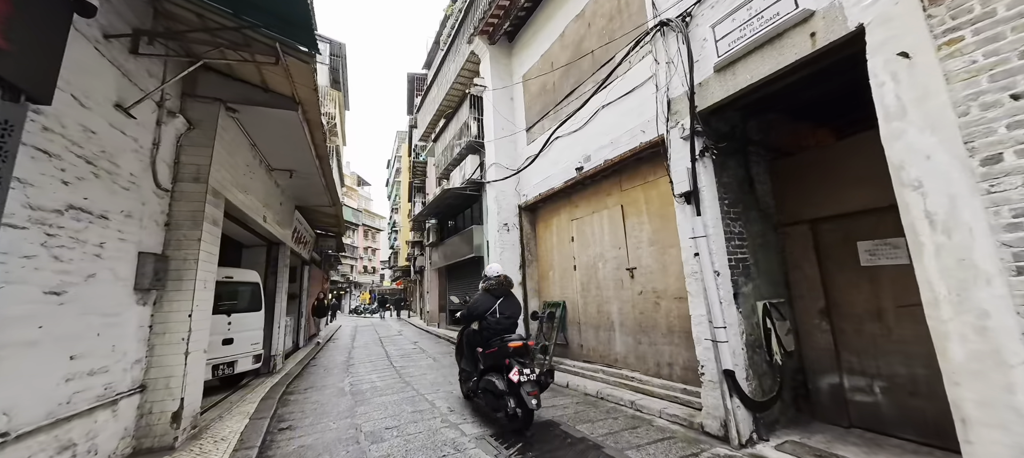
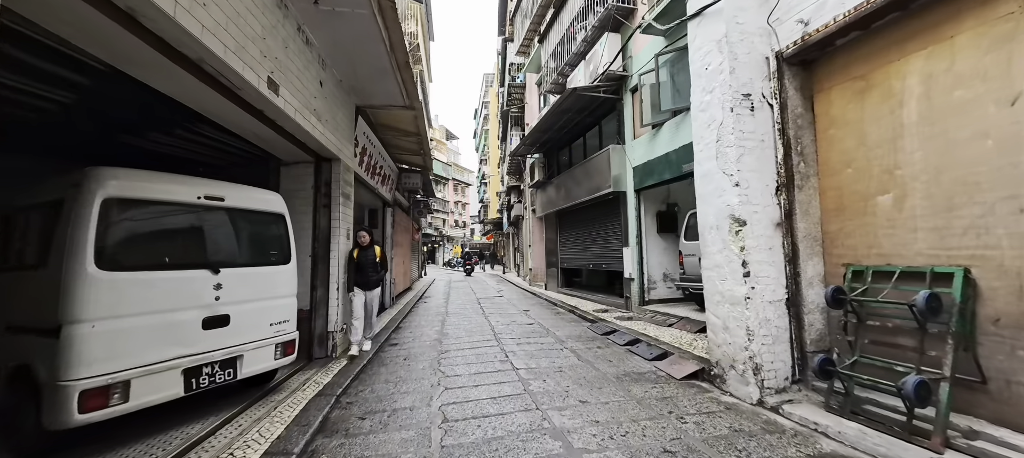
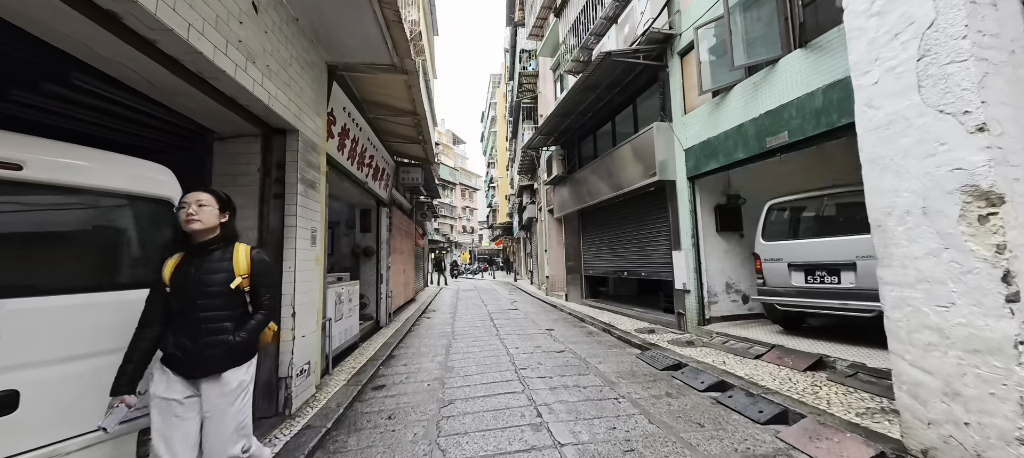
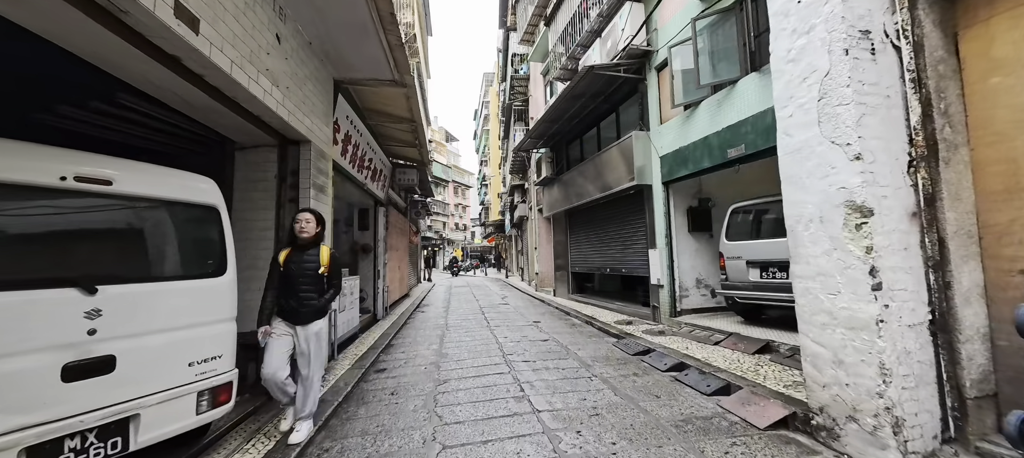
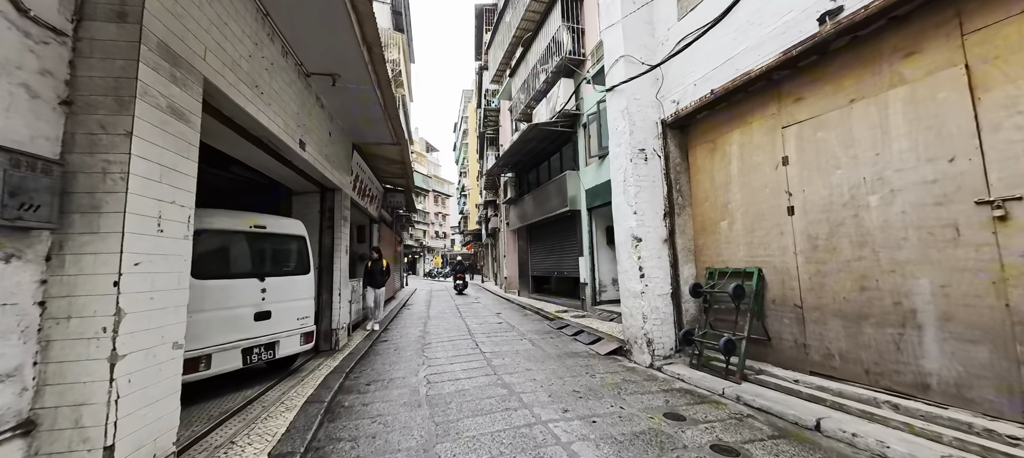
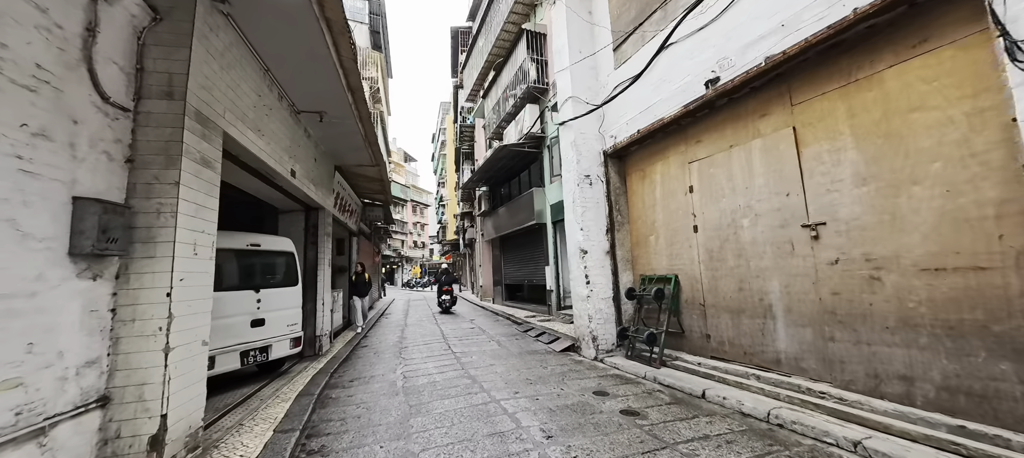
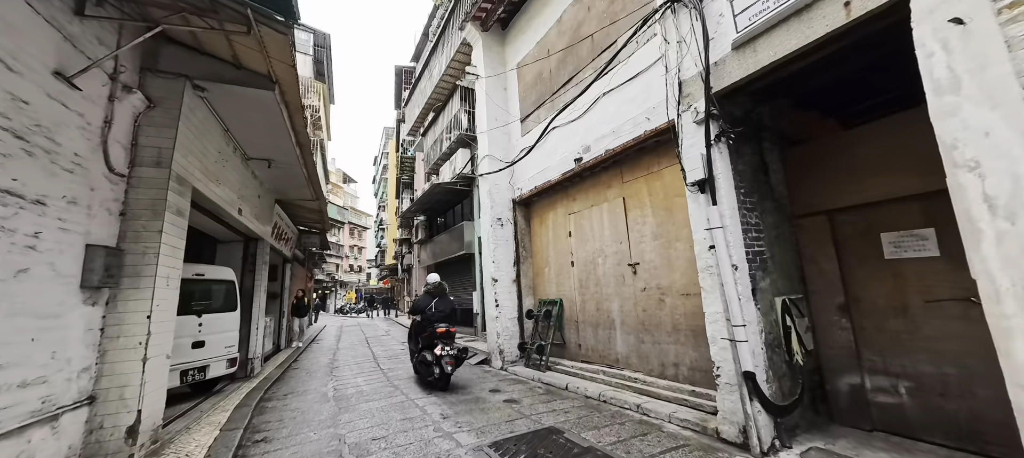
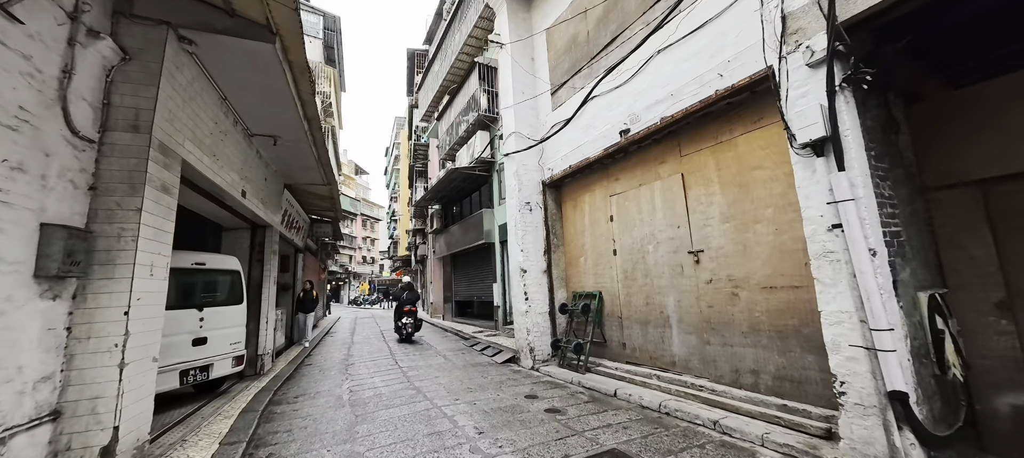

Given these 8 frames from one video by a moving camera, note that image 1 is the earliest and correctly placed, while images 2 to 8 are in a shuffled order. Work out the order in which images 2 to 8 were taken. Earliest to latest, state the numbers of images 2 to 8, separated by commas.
7, 8, 6, 5, 2, 4, 3
